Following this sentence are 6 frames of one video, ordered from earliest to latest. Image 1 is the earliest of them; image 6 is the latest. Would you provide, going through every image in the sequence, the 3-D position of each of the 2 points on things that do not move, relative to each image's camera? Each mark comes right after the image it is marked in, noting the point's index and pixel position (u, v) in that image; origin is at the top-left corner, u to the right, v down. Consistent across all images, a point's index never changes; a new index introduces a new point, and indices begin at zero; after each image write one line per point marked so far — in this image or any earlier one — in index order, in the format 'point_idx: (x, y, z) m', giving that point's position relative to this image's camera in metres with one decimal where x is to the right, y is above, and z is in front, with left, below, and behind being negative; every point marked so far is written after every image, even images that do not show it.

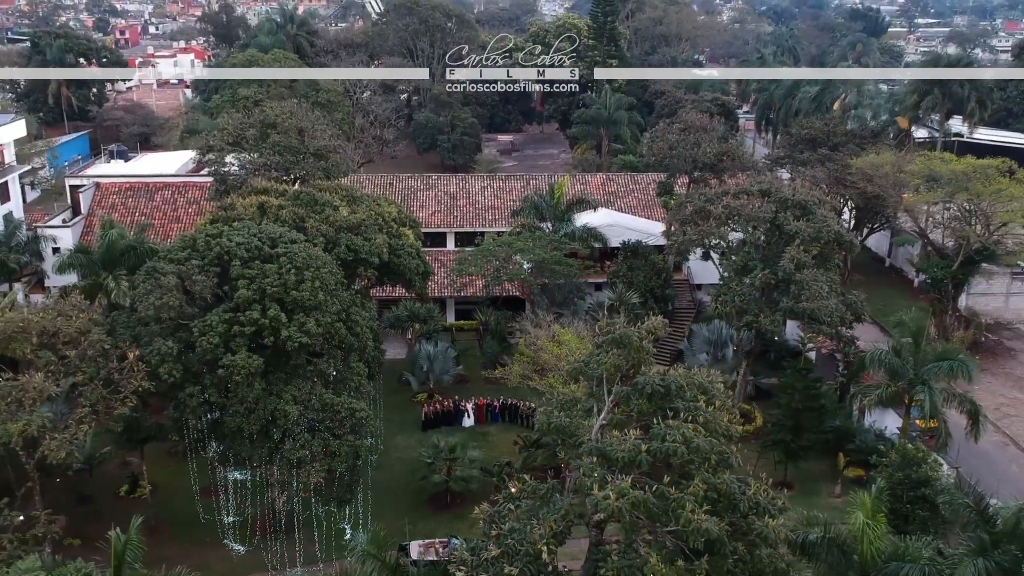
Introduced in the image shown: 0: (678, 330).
0: (+3.0, -0.7, +19.6) m
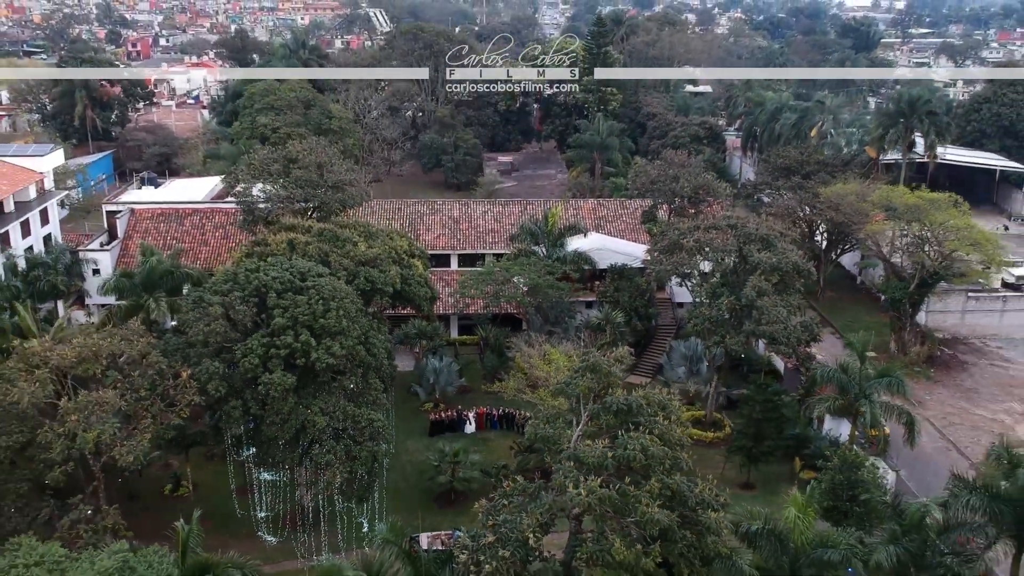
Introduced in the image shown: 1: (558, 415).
0: (+2.9, -1.1, +21.7) m
1: (+0.5, -1.4, +12.0) m
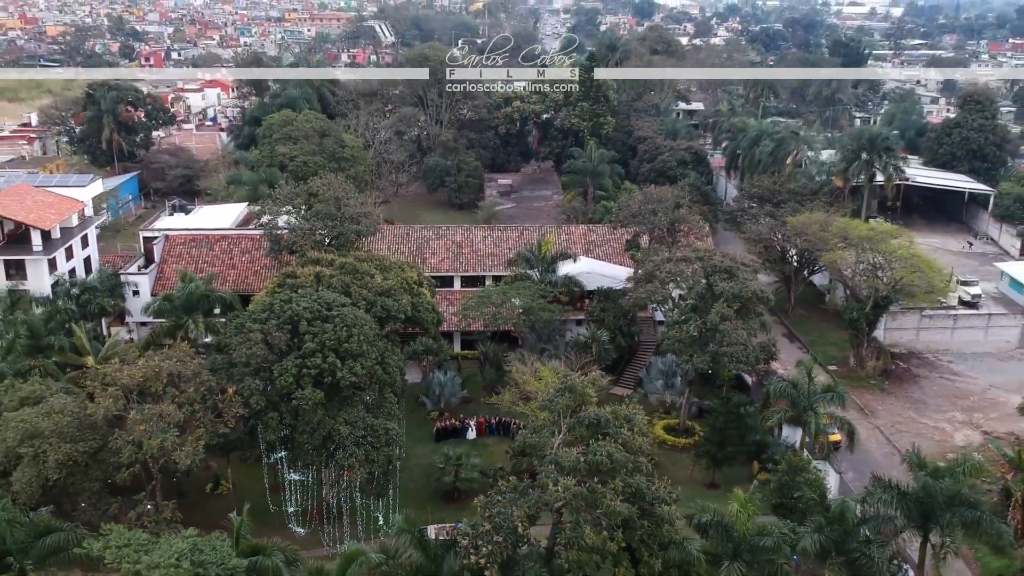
0: (+2.9, -1.6, +24.2) m
1: (+0.4, -1.9, +14.6) m
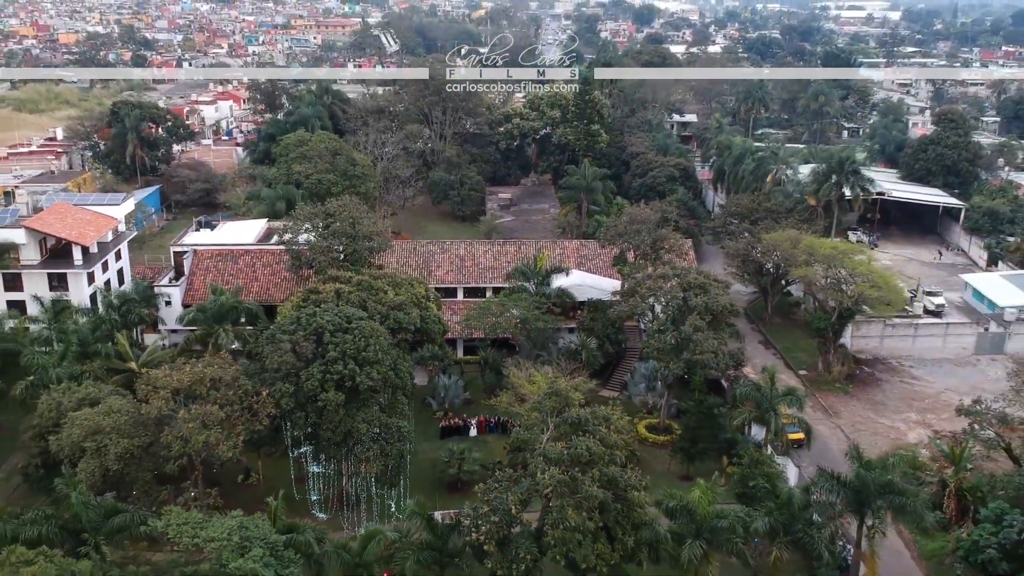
0: (+2.8, -1.9, +26.7) m
1: (+0.3, -2.1, +17.0) m
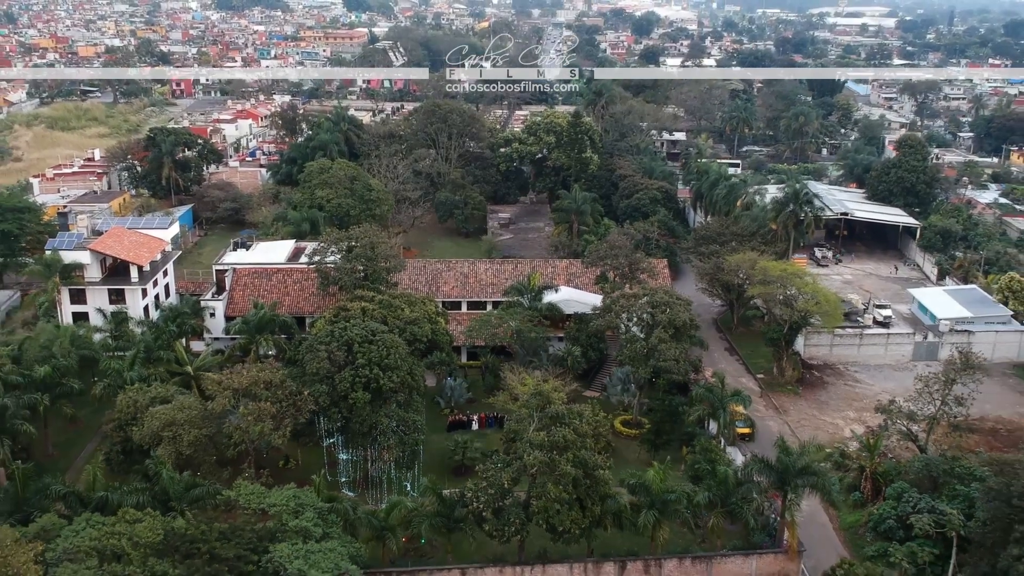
0: (+2.7, -2.3, +31.1) m
1: (+0.2, -2.6, +21.4) m
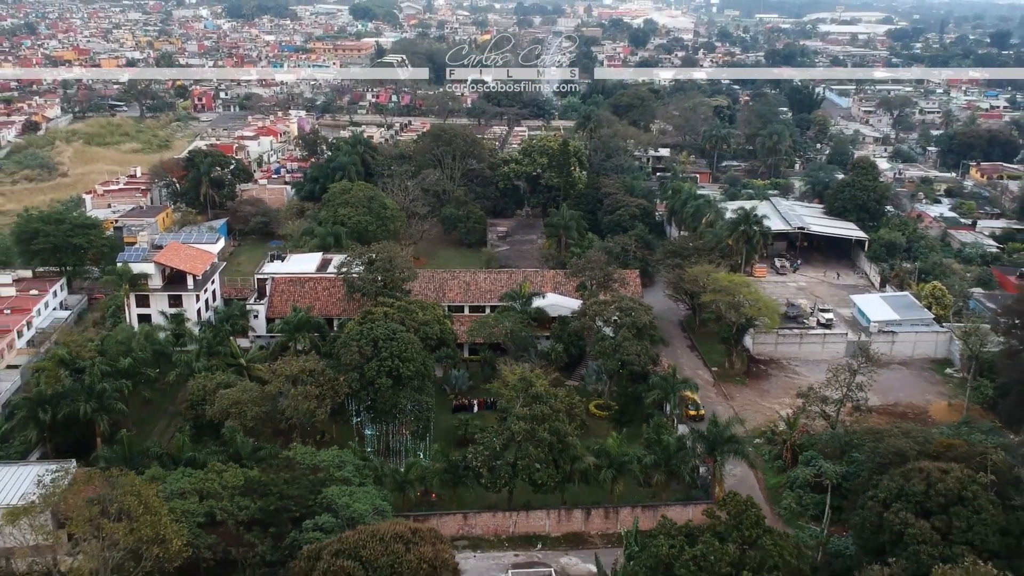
0: (+2.5, -2.6, +37.3) m
1: (0.0, -2.8, +27.6) m
